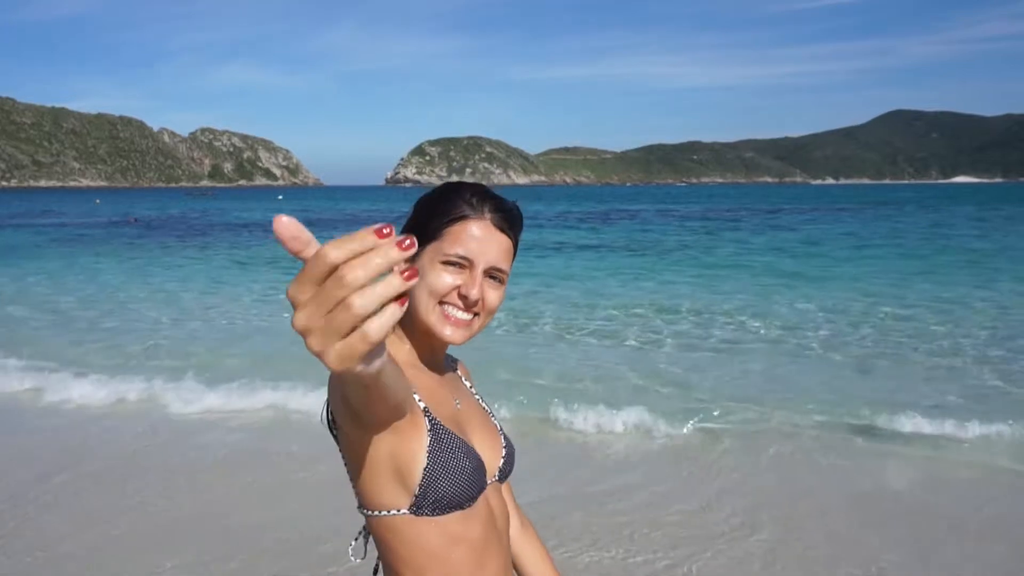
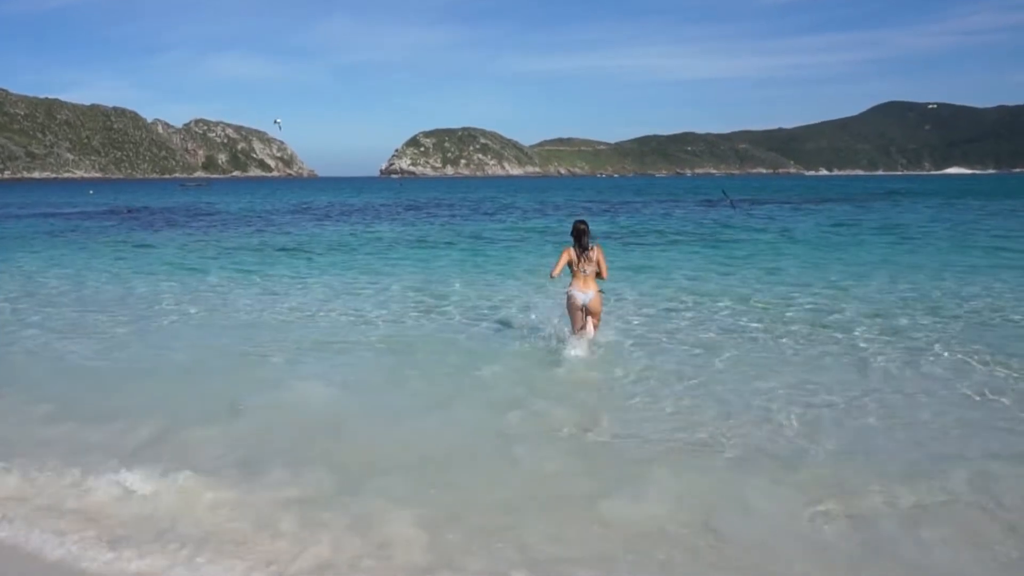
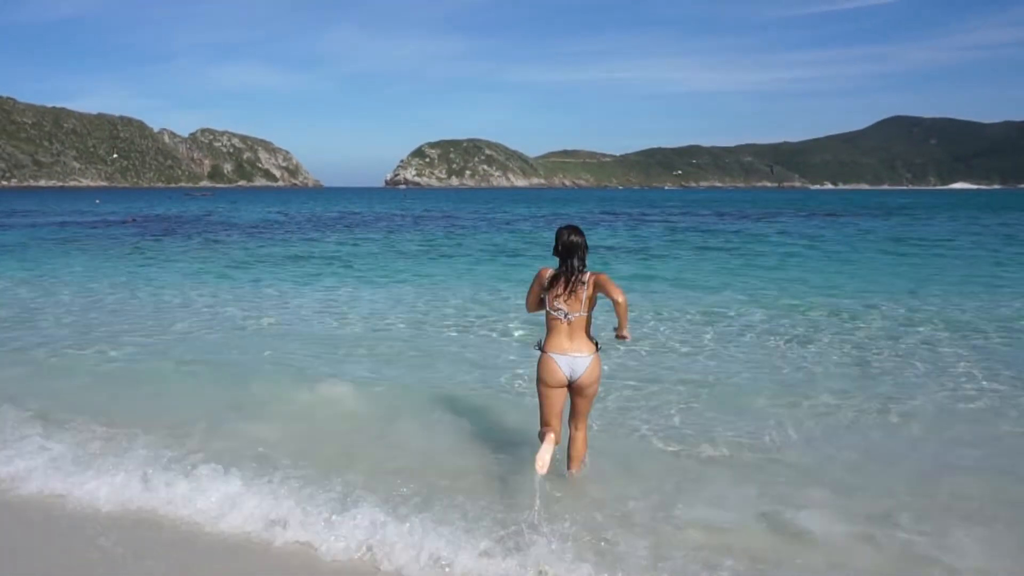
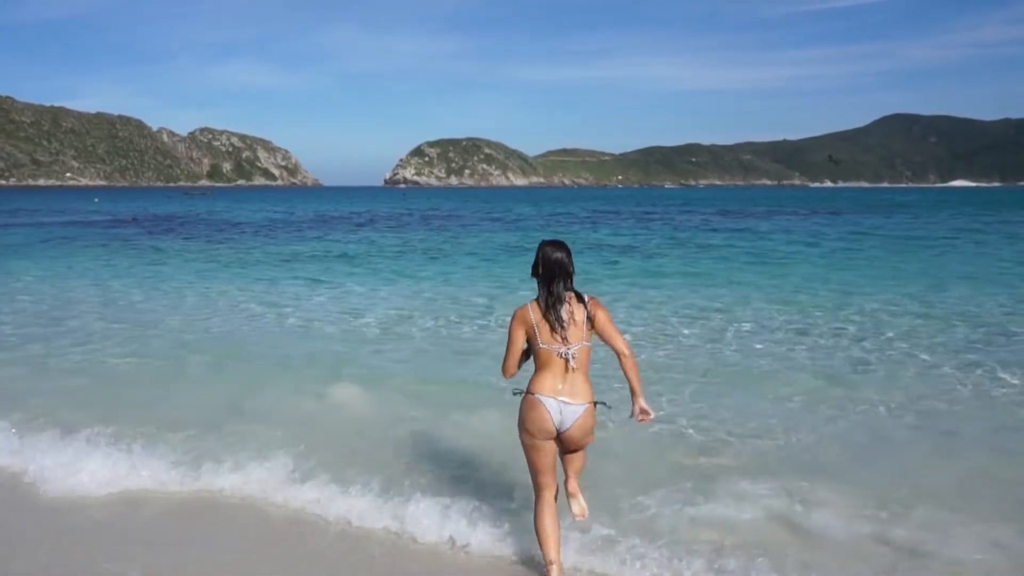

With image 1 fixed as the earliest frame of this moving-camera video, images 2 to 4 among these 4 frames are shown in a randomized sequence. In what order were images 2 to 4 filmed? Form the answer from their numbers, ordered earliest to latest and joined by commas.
4, 3, 2
